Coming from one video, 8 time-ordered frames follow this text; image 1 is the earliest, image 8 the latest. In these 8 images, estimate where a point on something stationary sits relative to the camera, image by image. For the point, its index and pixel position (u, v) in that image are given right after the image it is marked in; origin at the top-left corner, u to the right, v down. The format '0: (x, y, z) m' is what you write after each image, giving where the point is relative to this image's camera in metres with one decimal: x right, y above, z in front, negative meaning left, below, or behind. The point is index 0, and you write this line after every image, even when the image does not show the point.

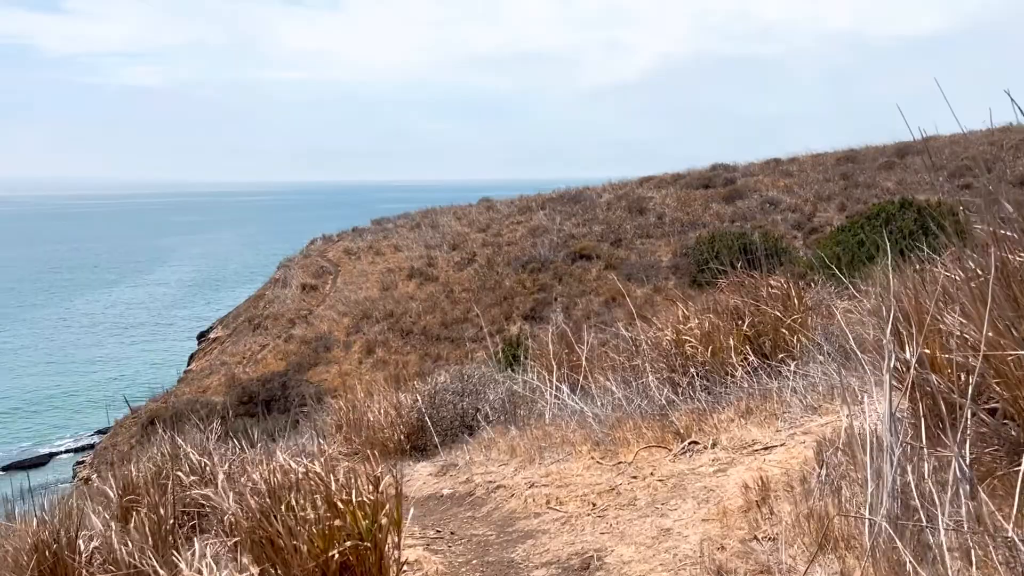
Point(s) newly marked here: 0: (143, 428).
0: (-6.4, -2.4, +14.5) m
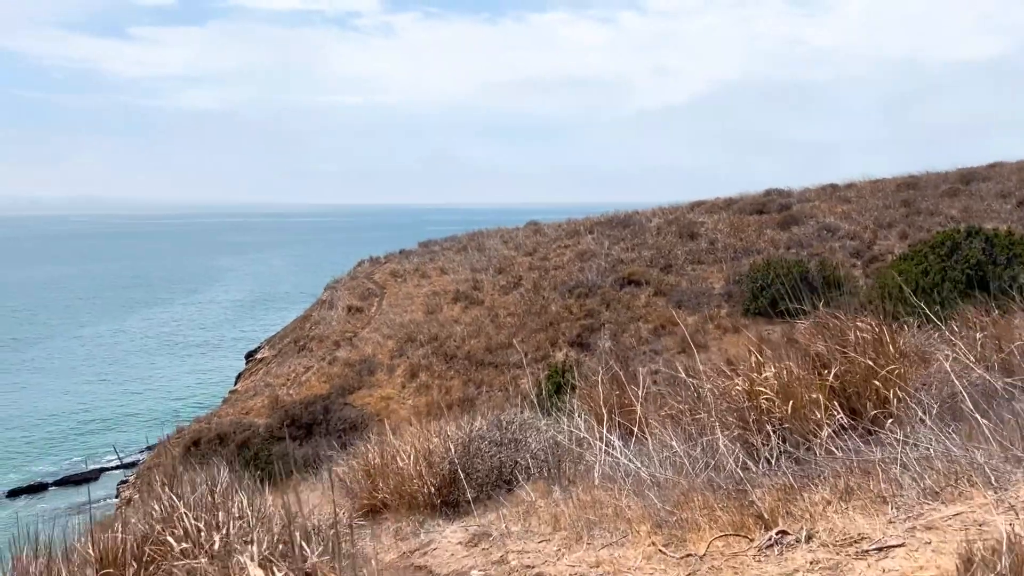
0: (-5.6, -2.8, +14.4) m
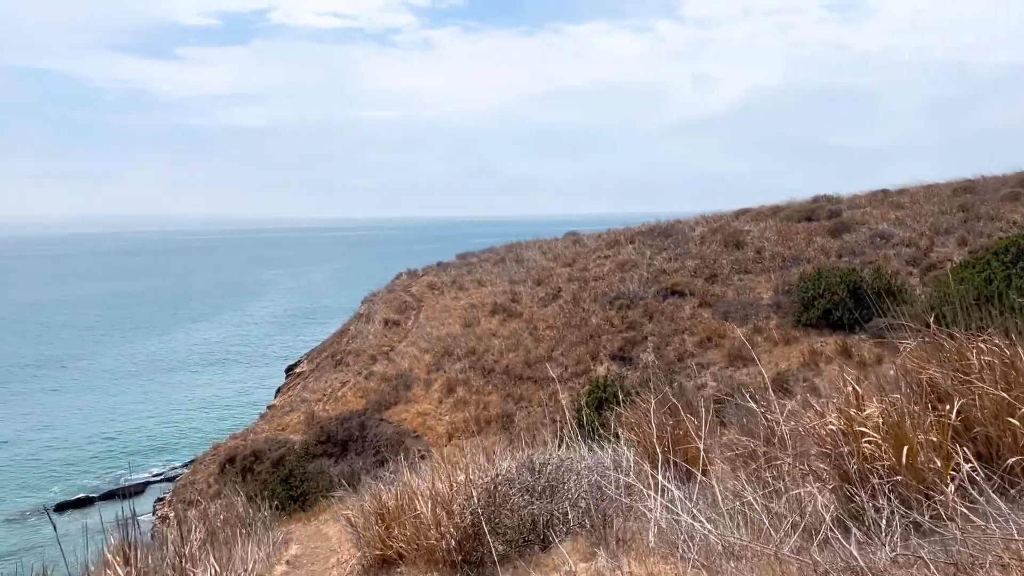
0: (-4.9, -3.0, +14.2) m
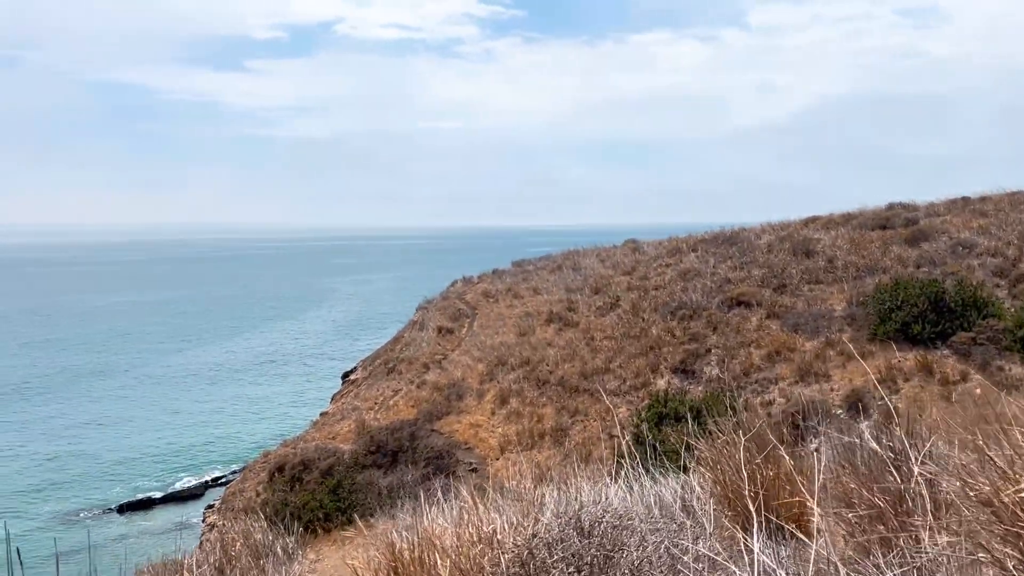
0: (-4.0, -3.1, +13.9) m
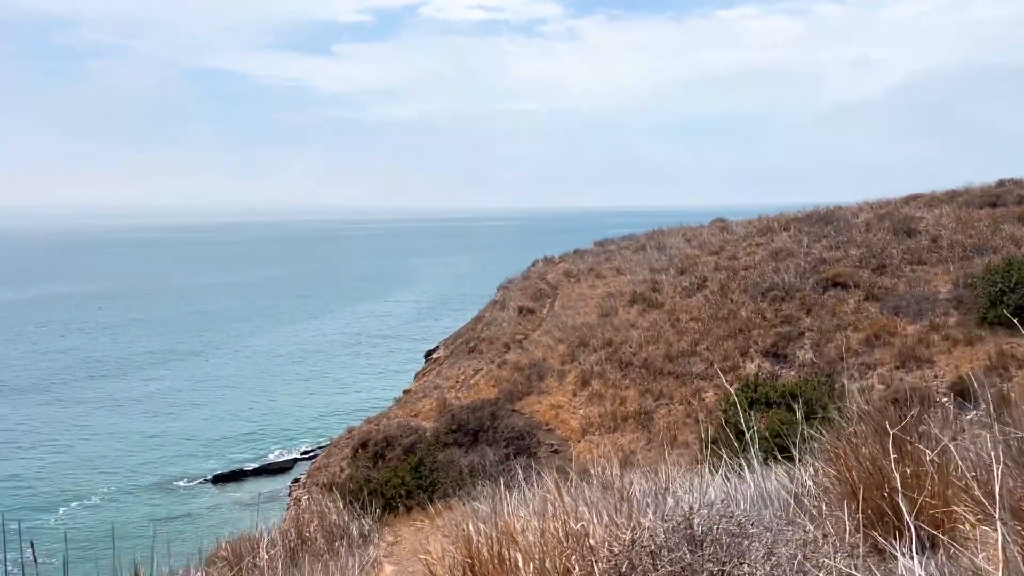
0: (-2.7, -2.7, +14.1) m
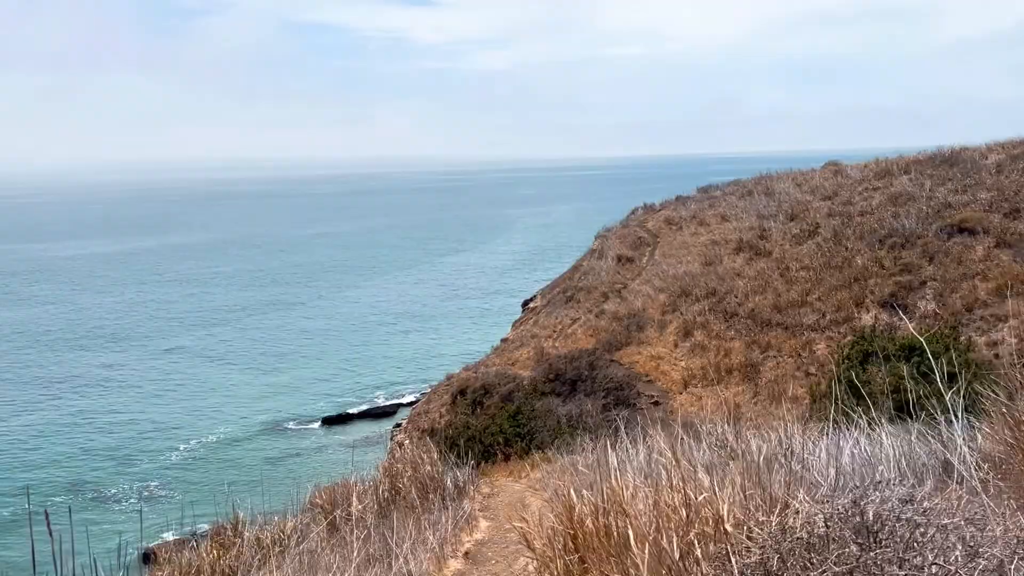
0: (-1.0, -1.9, +14.1) m
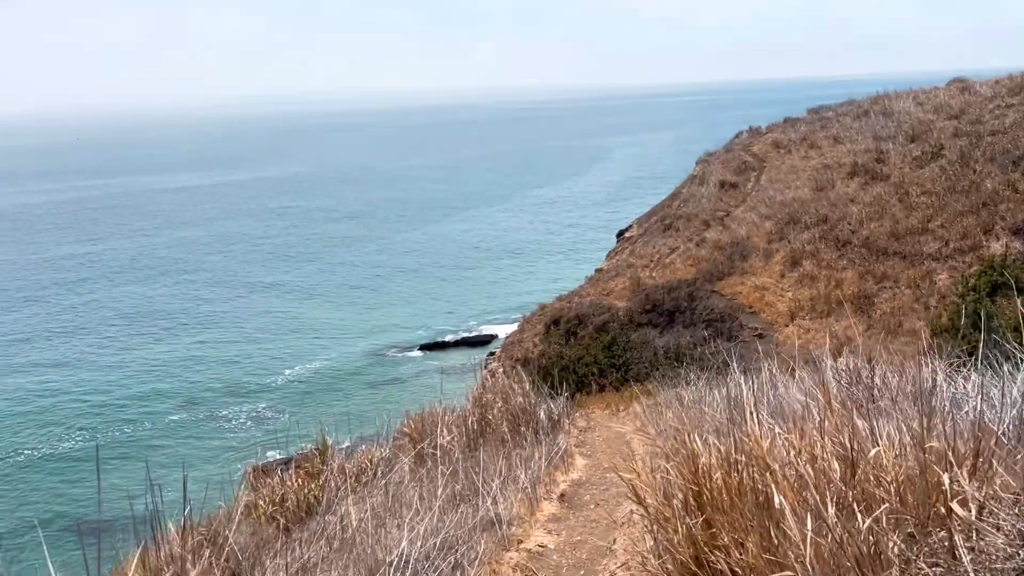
0: (+0.6, -0.7, +13.9) m
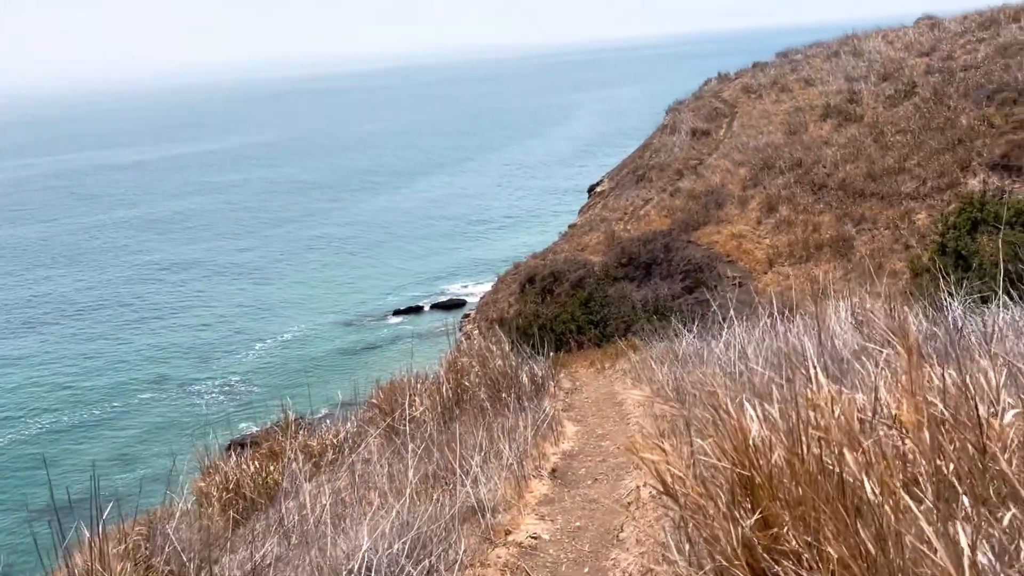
0: (+0.2, 0.0, +13.6) m
